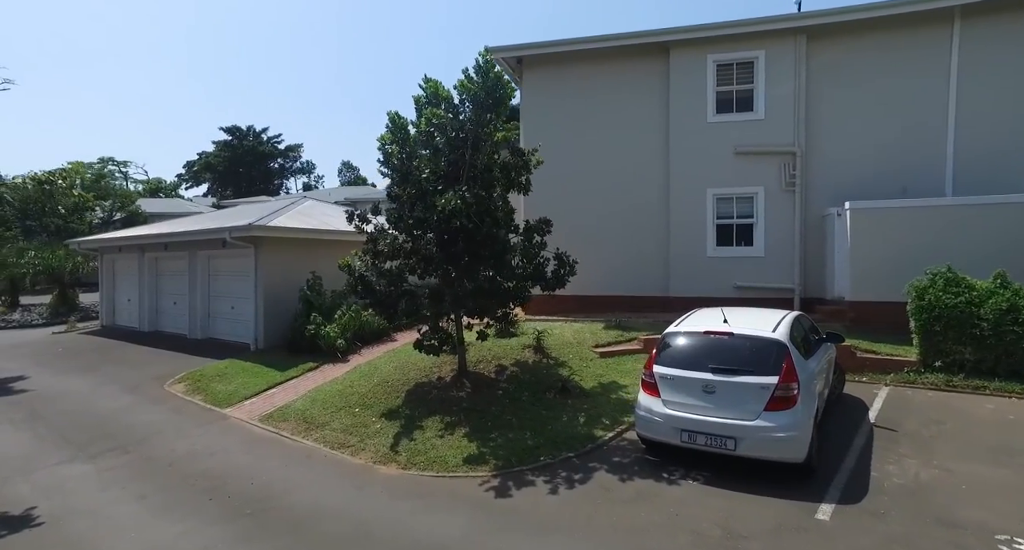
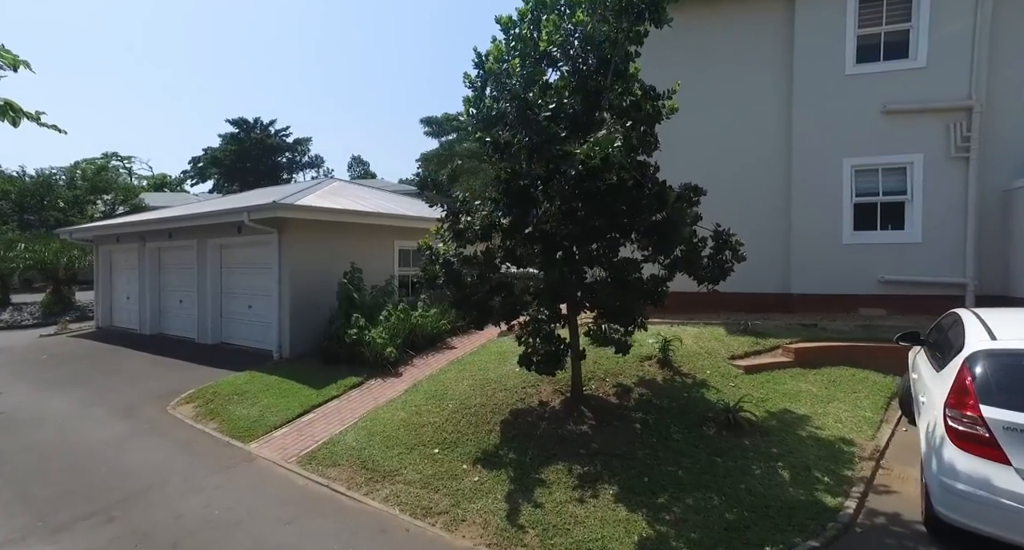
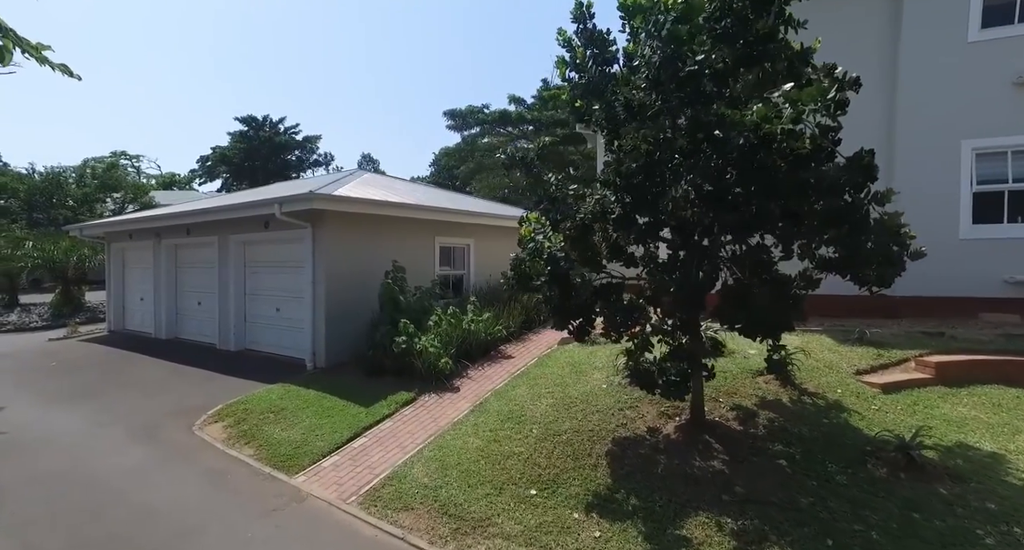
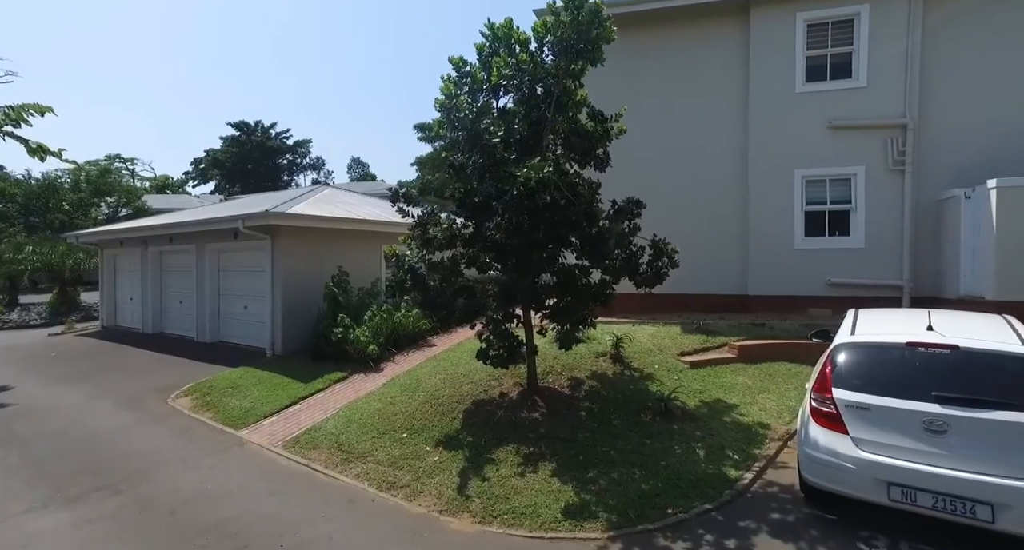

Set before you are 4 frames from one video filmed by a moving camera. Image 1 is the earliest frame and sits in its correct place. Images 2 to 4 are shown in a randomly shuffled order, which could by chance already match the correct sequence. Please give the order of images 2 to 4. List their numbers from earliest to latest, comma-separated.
4, 2, 3
